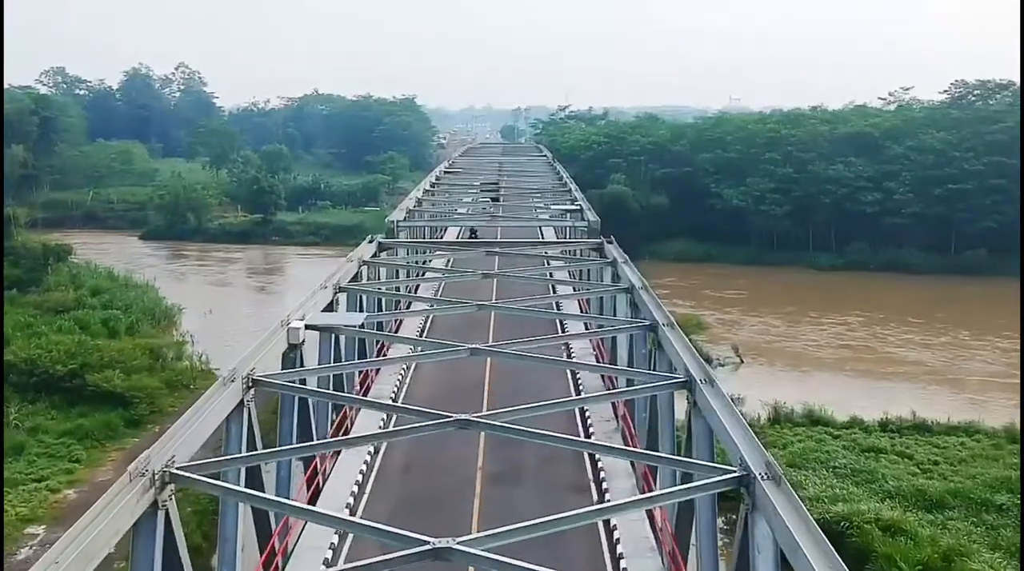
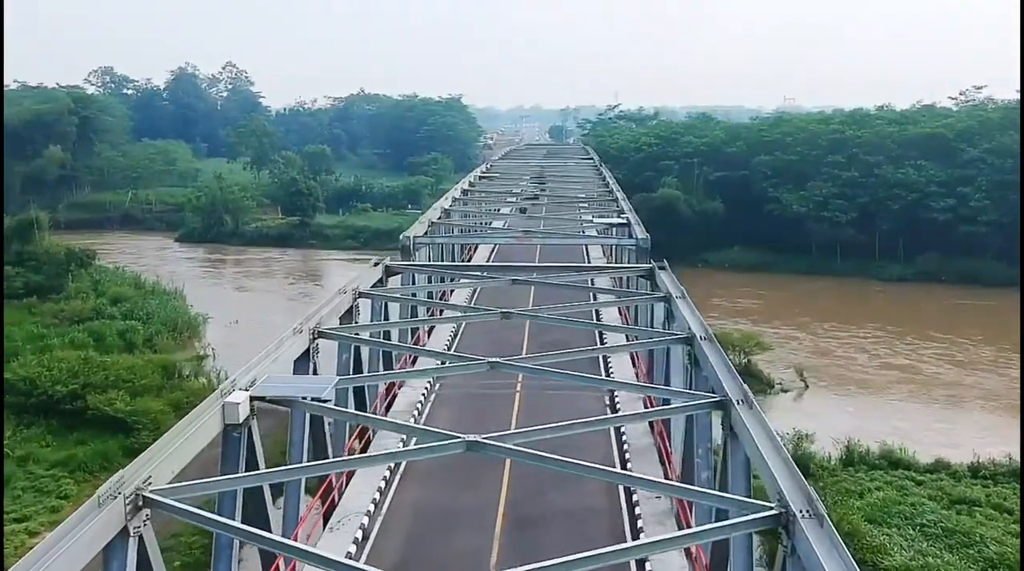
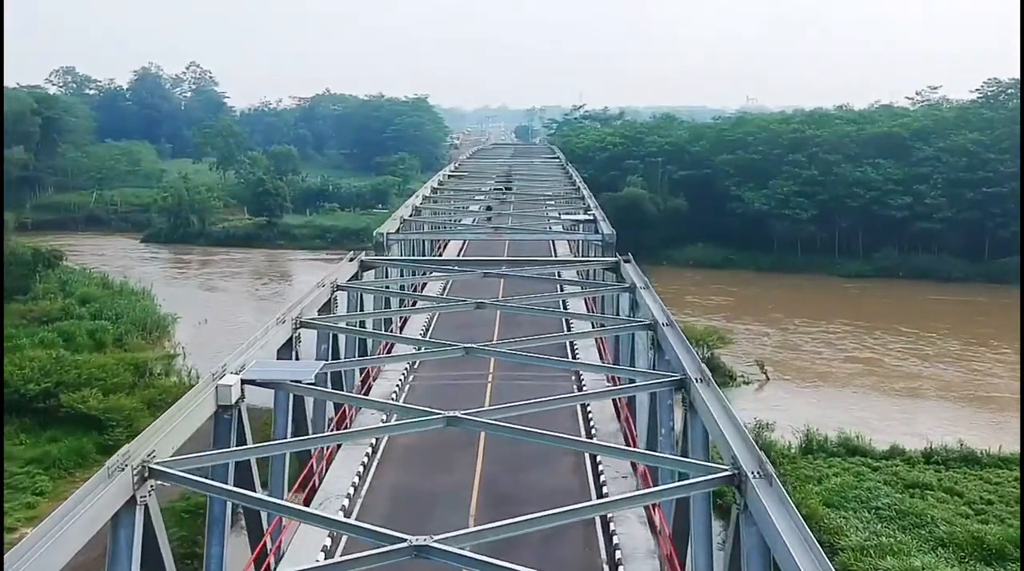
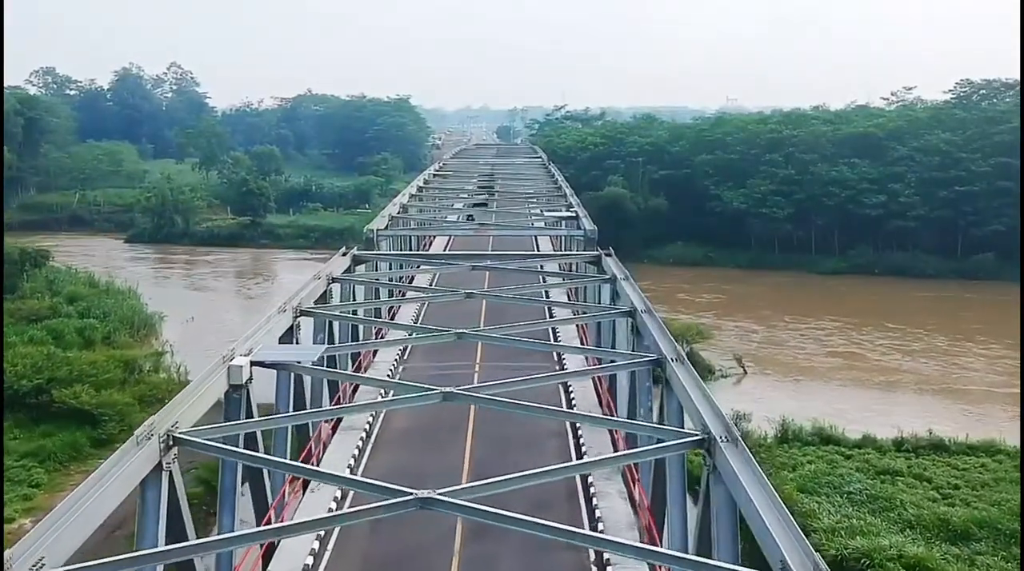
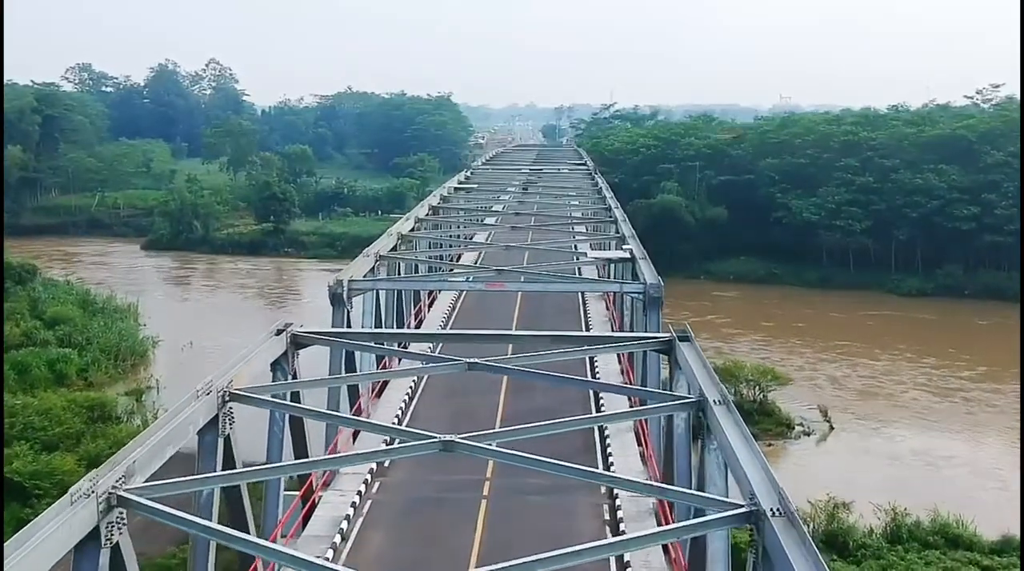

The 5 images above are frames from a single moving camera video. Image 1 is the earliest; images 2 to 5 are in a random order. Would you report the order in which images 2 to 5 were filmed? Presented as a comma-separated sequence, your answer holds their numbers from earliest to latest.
4, 3, 2, 5
